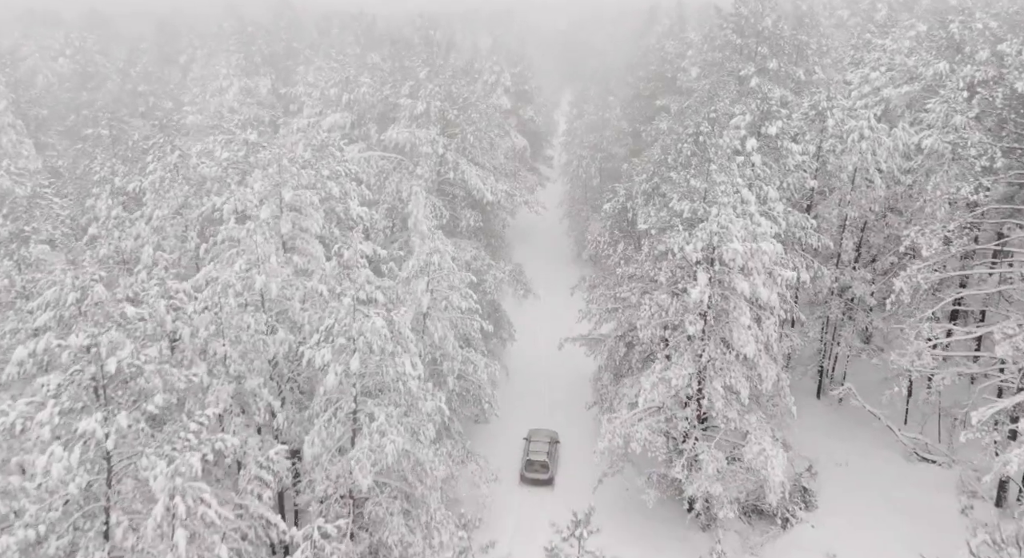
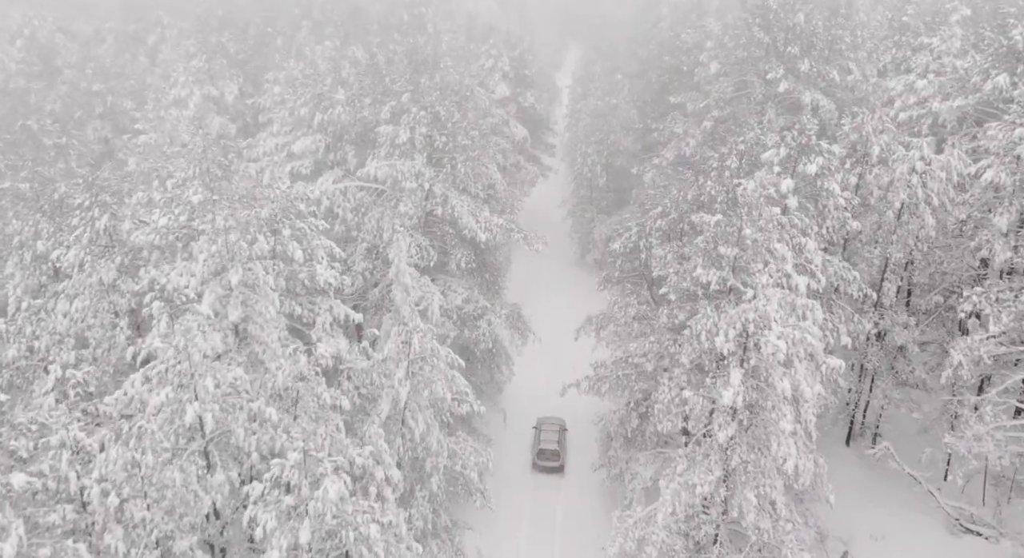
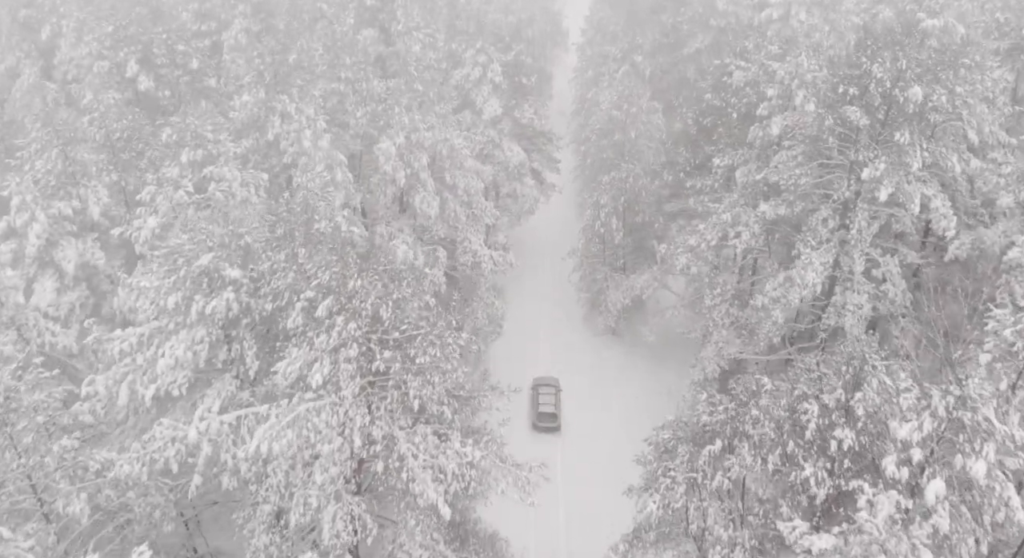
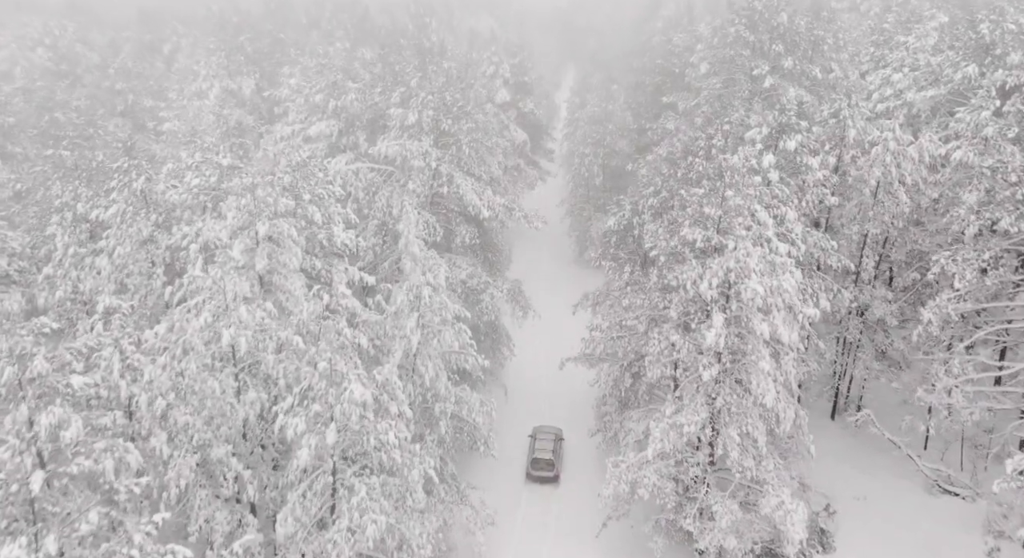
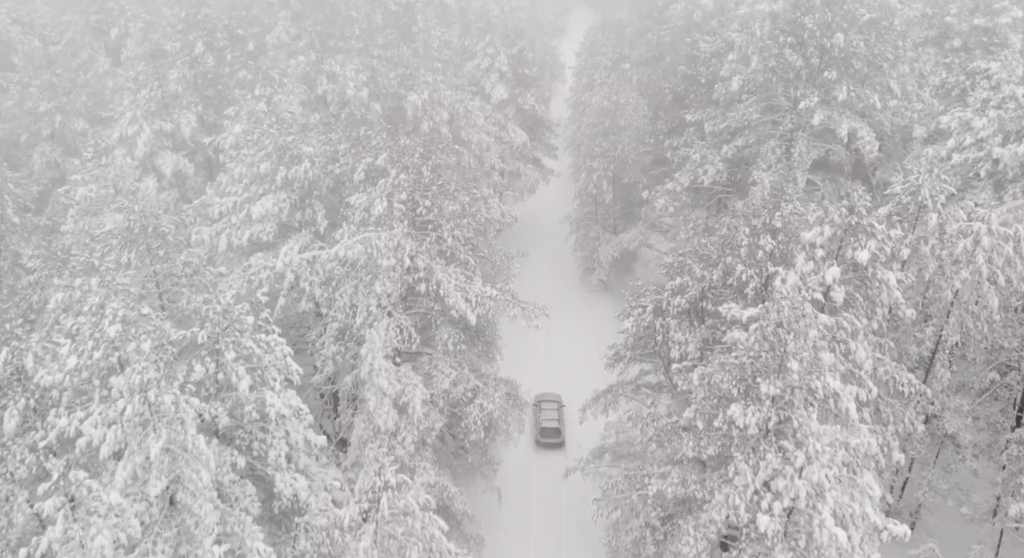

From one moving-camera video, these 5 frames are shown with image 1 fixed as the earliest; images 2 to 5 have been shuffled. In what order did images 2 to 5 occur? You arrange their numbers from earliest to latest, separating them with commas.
4, 2, 5, 3
